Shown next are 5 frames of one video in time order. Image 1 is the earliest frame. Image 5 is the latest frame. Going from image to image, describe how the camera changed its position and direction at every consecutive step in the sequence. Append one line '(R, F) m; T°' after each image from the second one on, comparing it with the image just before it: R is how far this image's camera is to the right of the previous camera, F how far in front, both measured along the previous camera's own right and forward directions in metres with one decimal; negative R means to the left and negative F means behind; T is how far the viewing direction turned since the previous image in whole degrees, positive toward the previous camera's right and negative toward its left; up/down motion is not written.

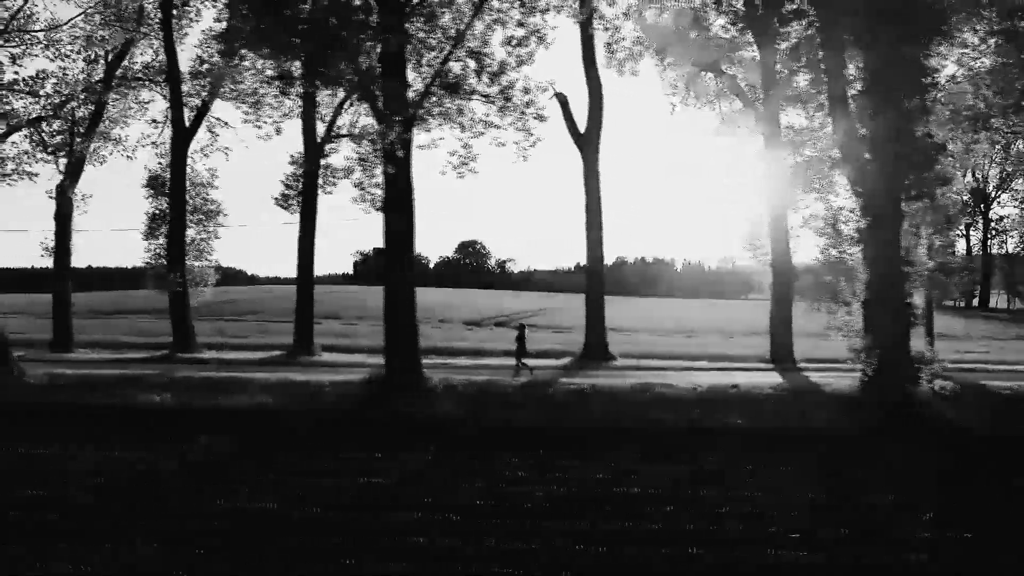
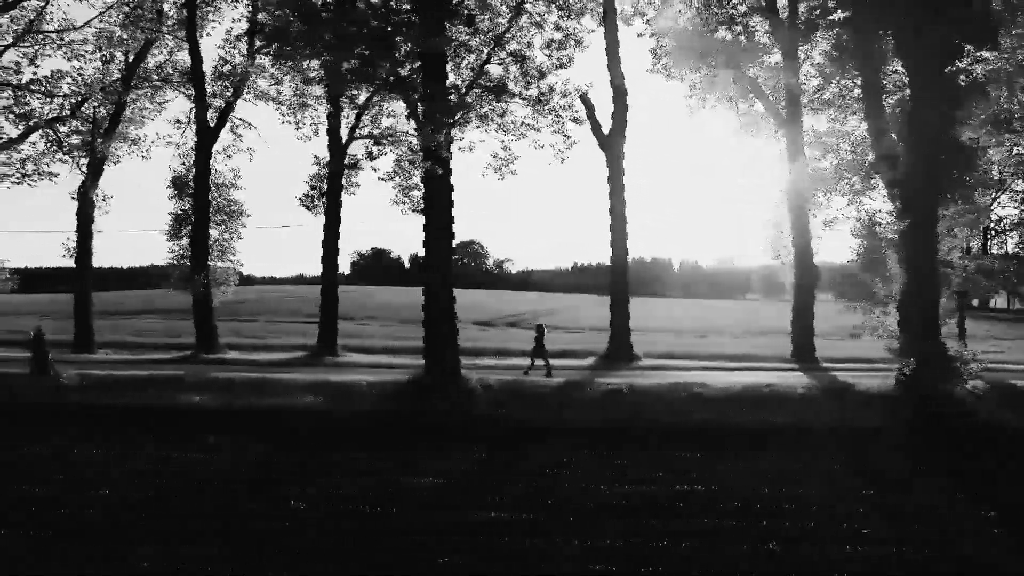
(-1.0, -0.1) m; +1°
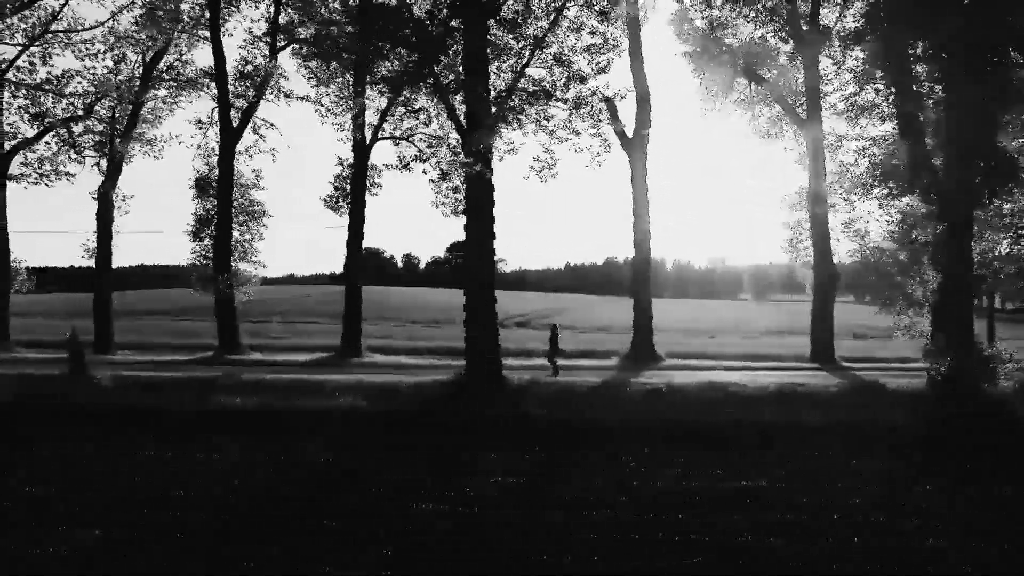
(-1.2, -0.2) m; +1°
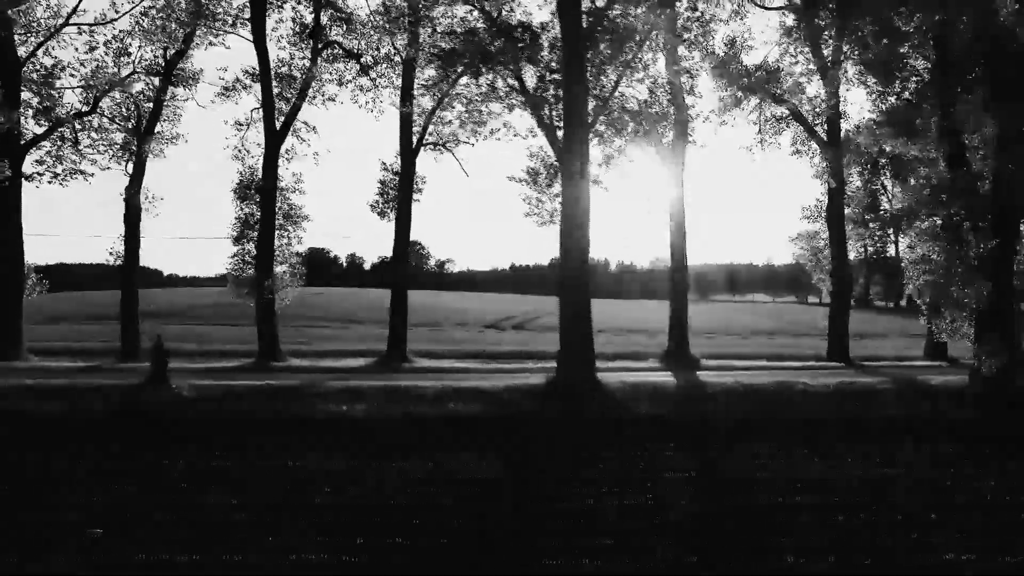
(-3.9, -0.4) m; +7°
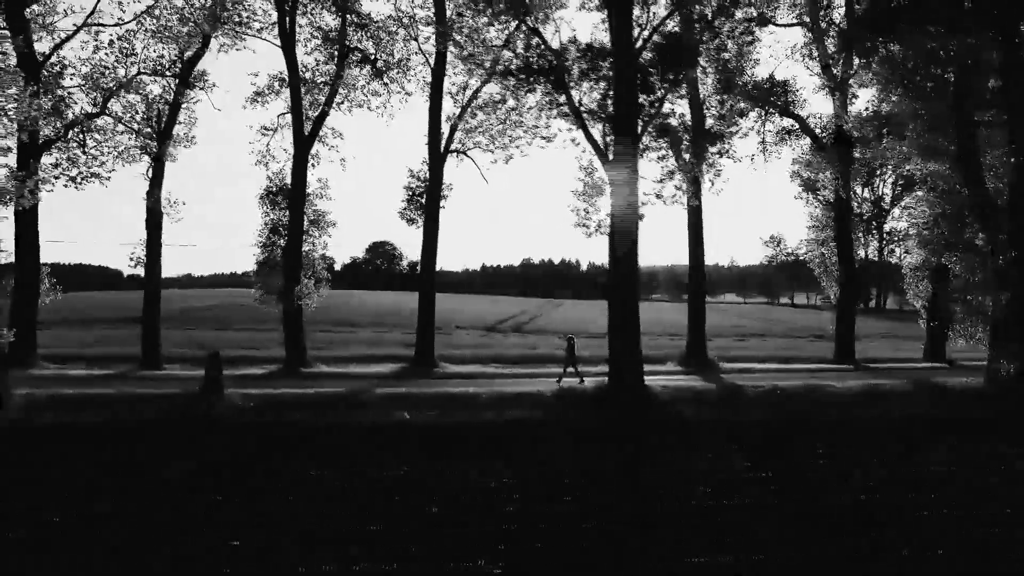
(-2.2, -0.3) m; +4°
